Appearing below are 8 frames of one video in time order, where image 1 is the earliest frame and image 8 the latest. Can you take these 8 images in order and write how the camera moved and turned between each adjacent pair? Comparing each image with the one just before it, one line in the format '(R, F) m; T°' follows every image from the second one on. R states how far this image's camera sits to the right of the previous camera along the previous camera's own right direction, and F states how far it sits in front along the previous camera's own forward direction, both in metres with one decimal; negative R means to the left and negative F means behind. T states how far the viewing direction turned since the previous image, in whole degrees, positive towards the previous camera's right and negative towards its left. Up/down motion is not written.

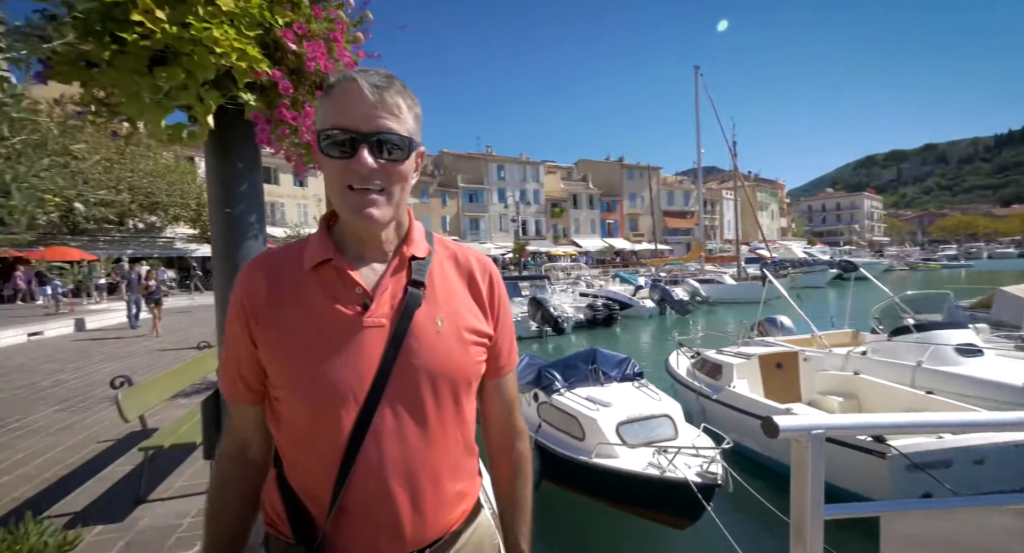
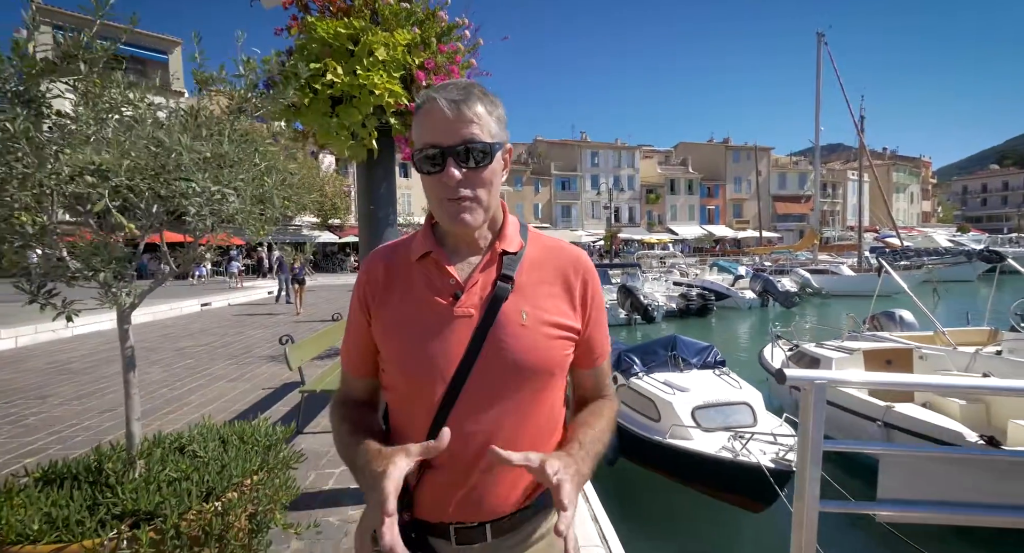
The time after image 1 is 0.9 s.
(+0.2, -0.7) m; -10°
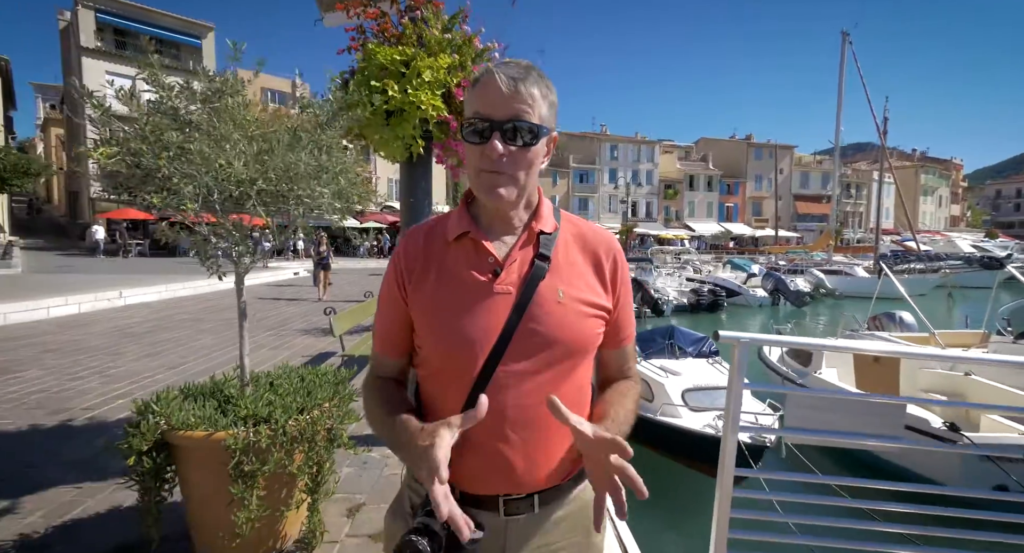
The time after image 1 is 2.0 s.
(0.0, -0.8) m; -2°
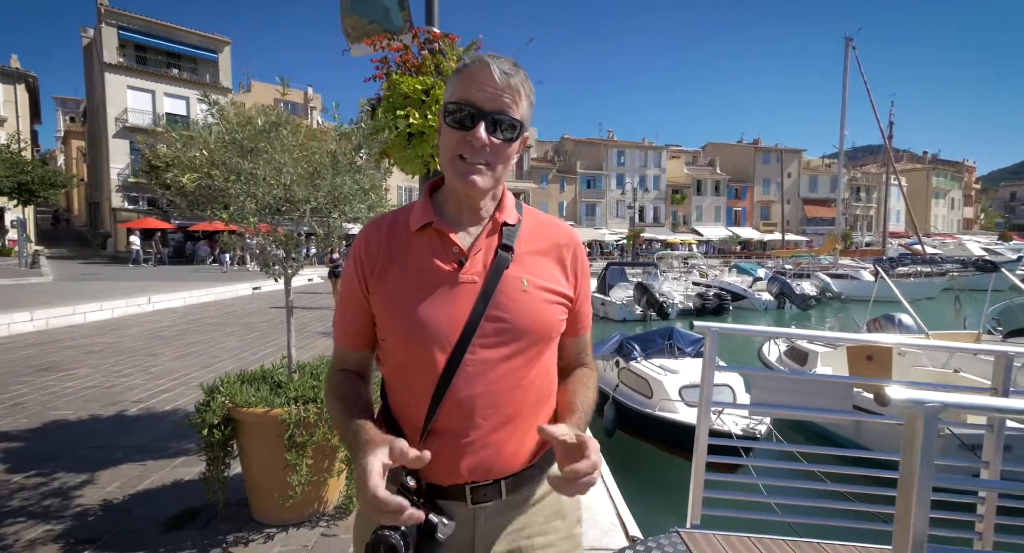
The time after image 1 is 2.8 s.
(0.0, -0.5) m; -1°
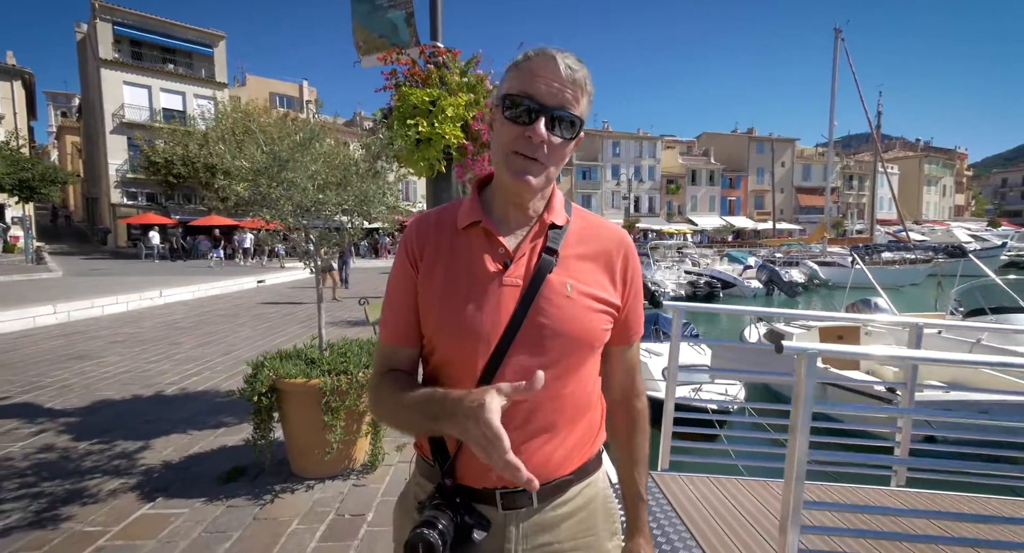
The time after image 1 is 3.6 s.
(0.0, -0.6) m; 0°
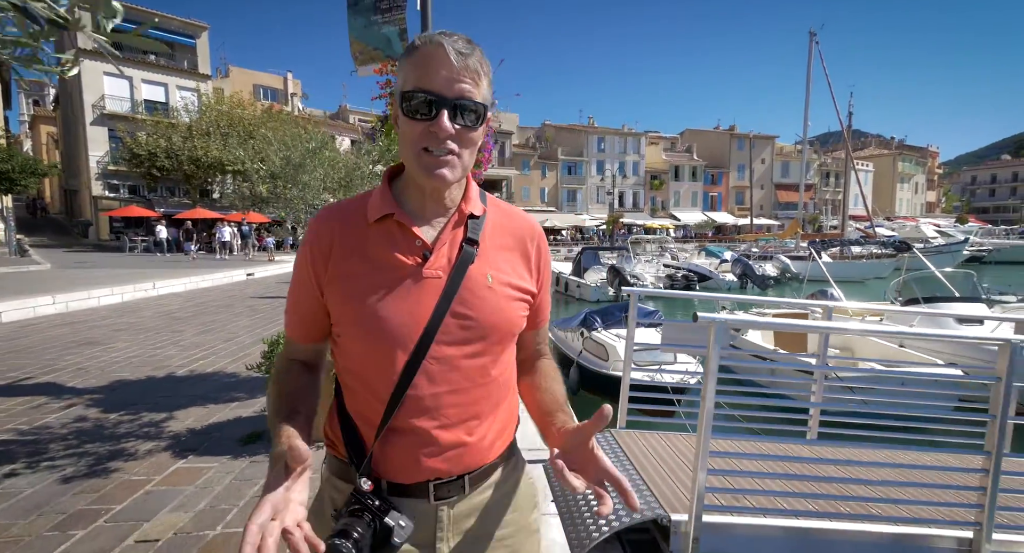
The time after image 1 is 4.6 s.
(0.0, -0.7) m; +2°
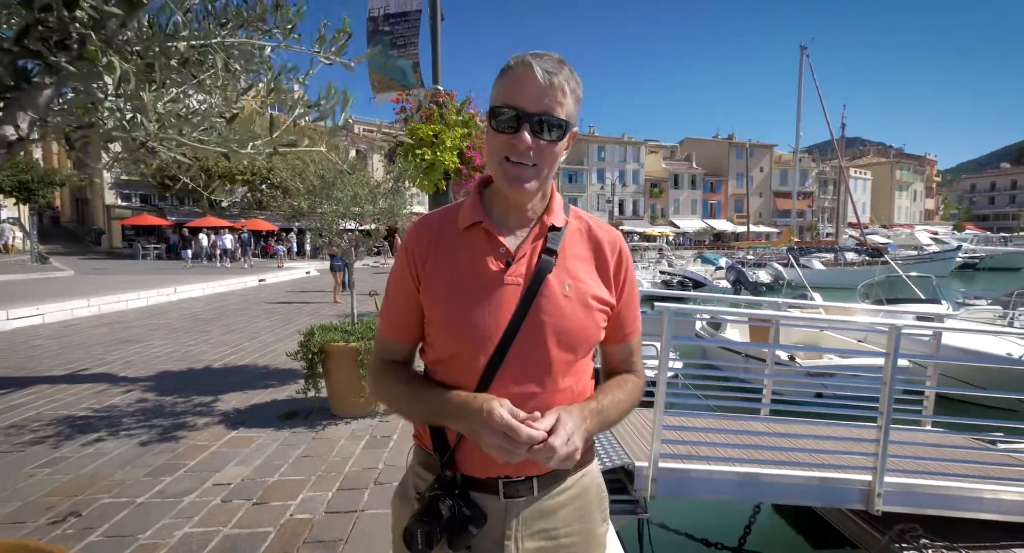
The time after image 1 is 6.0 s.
(0.0, -0.8) m; 0°
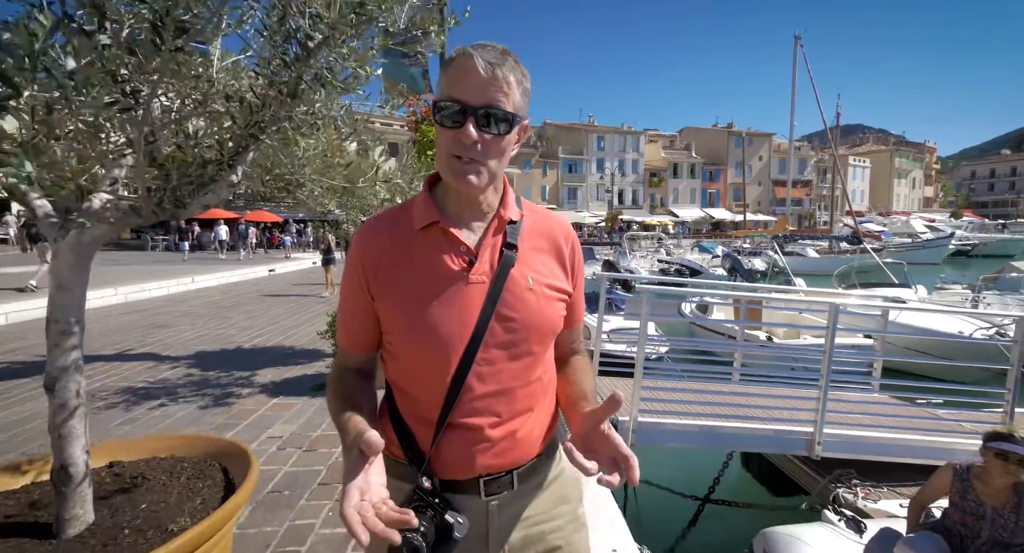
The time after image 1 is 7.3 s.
(0.0, -0.7) m; 0°
